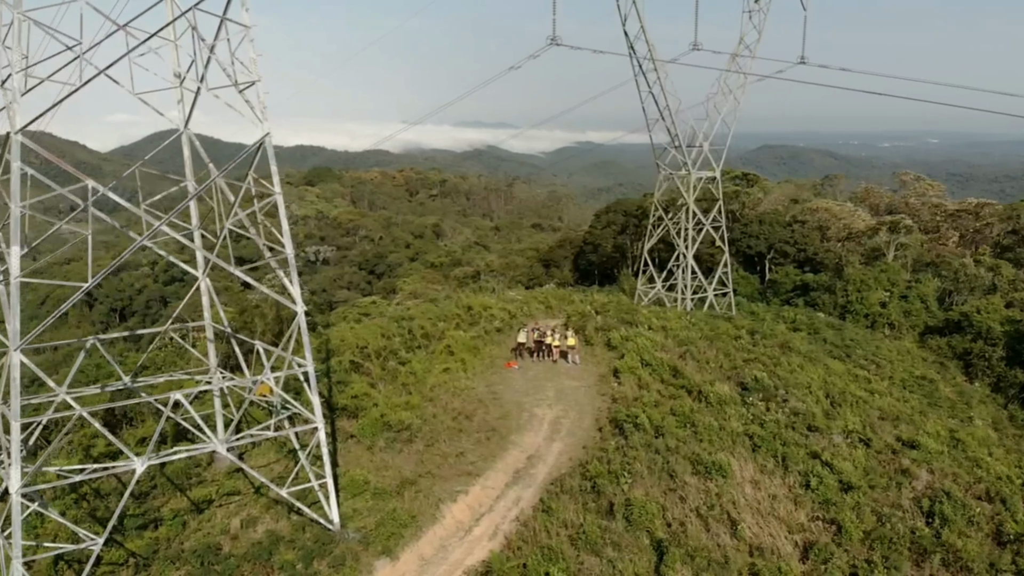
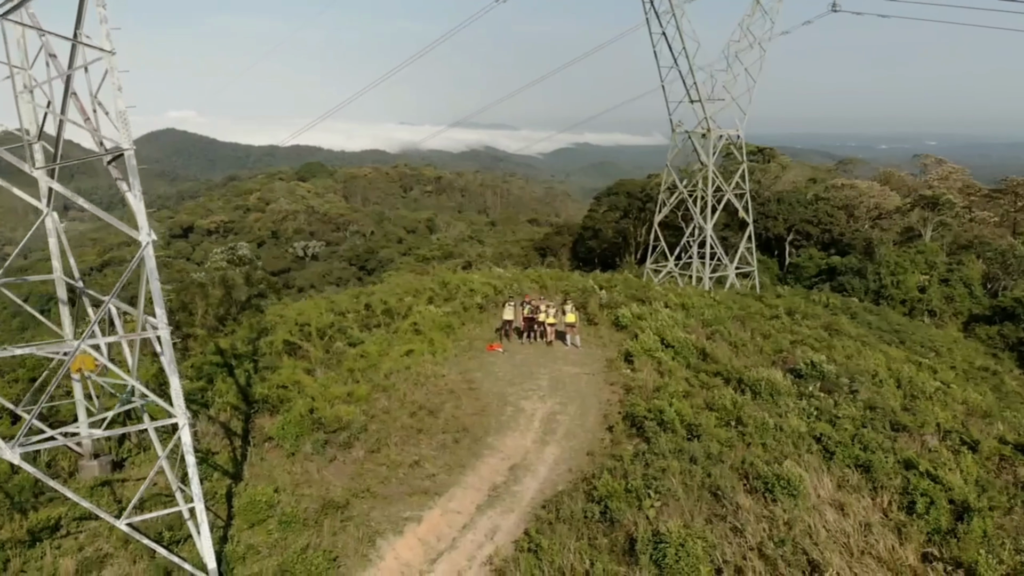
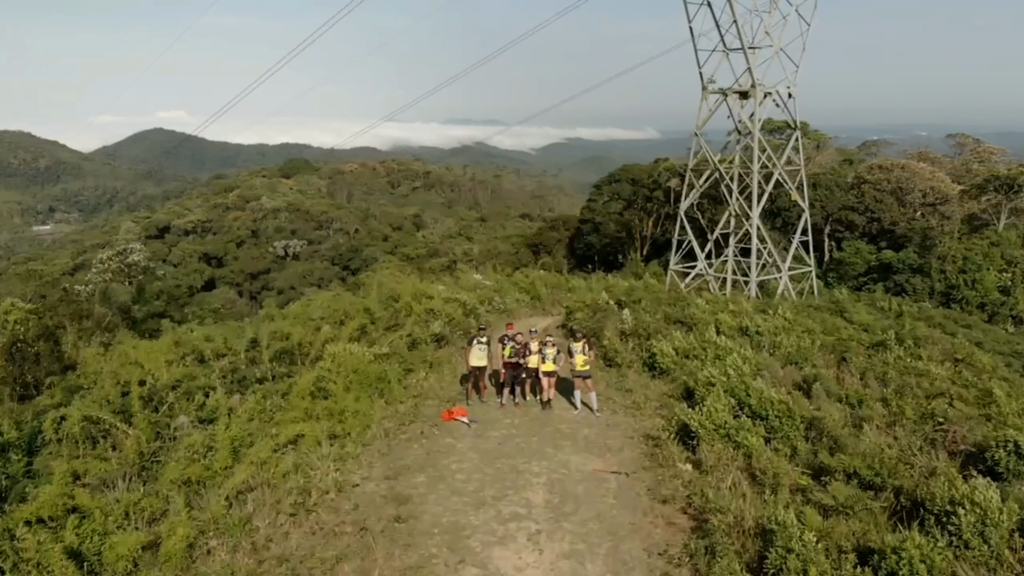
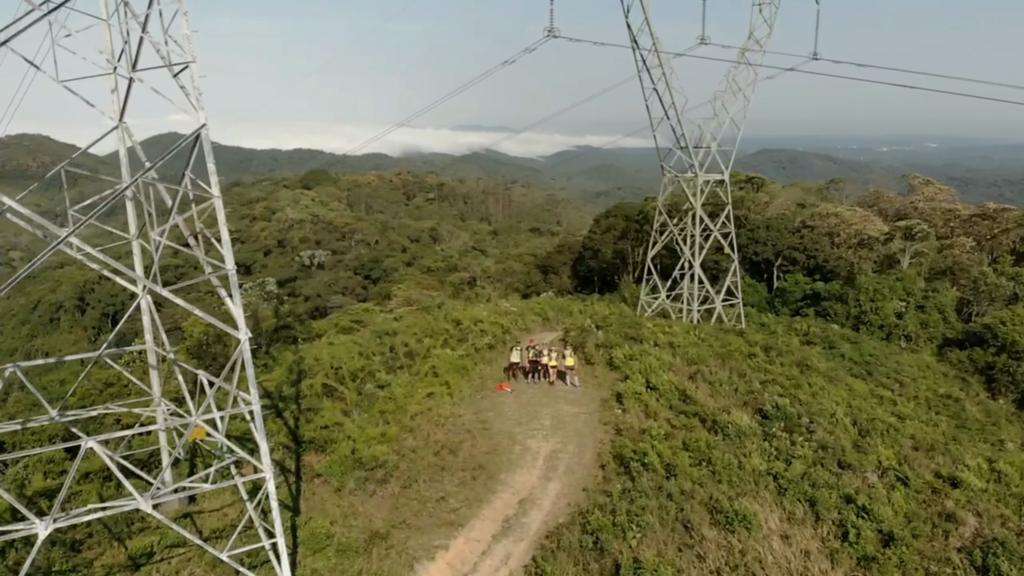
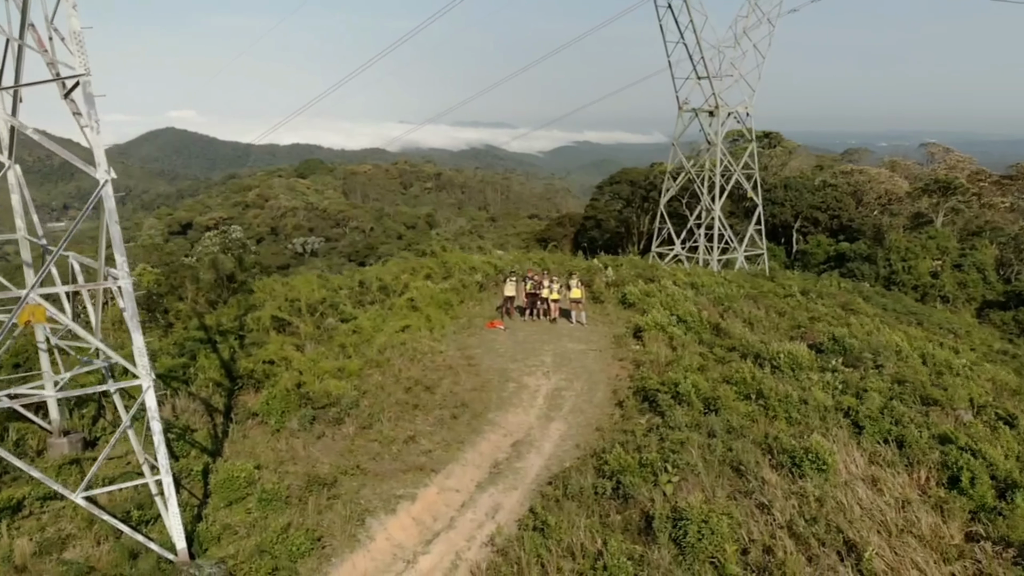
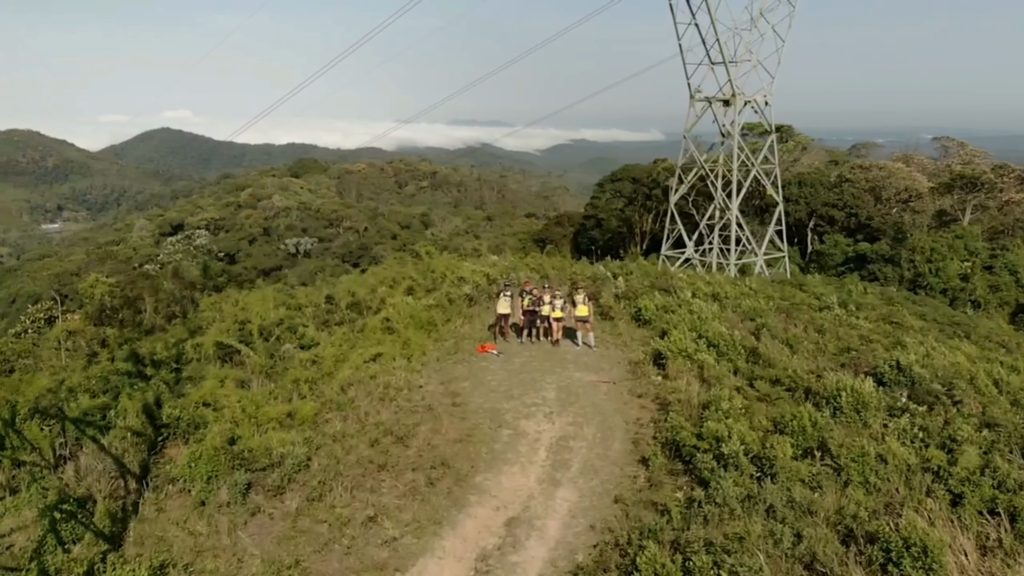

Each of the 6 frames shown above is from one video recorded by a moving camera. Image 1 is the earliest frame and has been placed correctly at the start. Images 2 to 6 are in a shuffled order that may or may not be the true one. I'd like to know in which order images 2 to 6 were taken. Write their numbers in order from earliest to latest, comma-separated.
4, 2, 5, 6, 3
